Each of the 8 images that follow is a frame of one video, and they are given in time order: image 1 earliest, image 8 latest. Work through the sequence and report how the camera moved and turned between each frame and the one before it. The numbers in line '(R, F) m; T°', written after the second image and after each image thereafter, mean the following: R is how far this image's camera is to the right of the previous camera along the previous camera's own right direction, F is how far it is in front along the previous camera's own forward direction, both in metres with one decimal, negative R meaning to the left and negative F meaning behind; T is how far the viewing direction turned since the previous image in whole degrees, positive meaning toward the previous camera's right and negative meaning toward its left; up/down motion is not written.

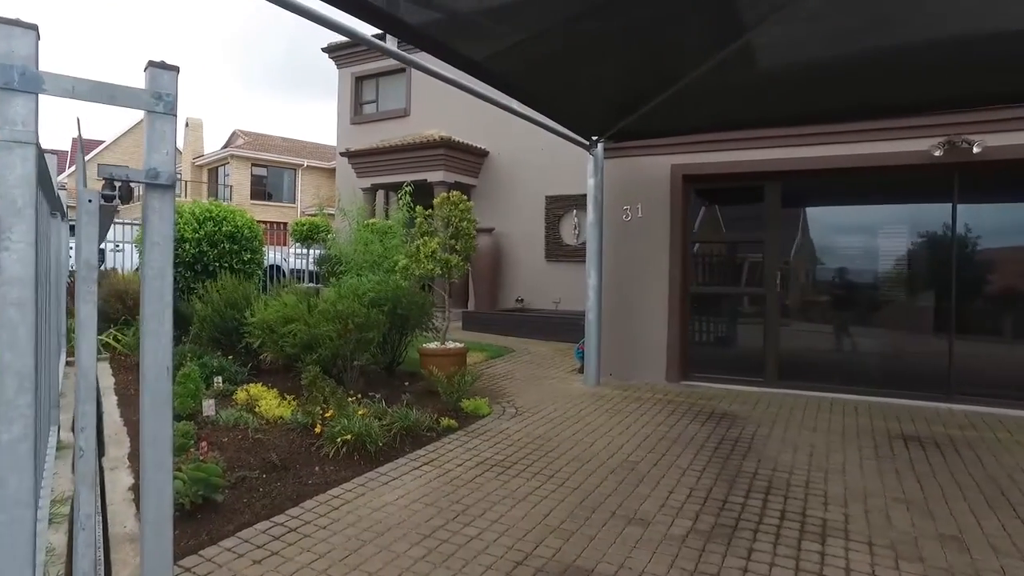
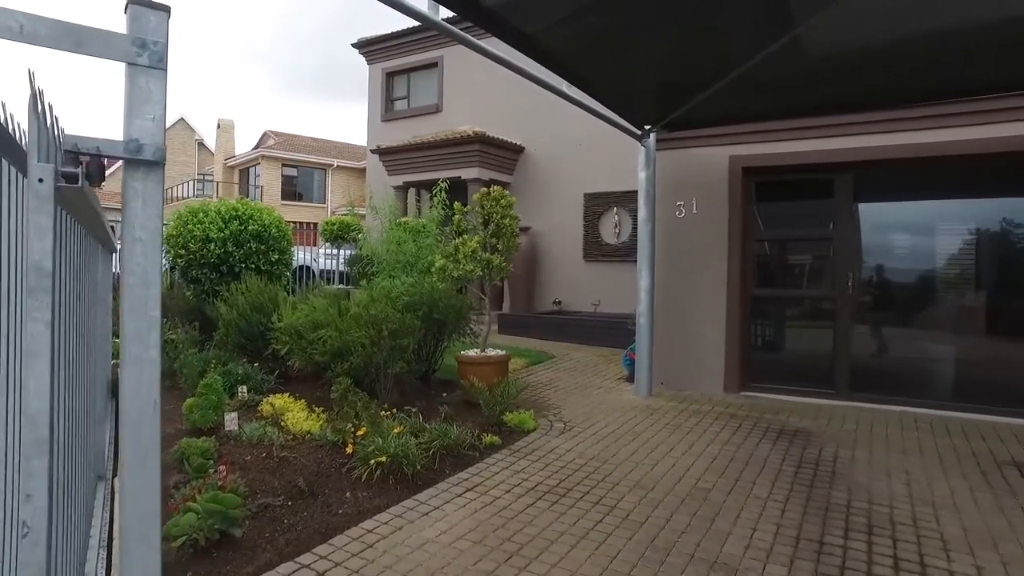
(-0.2, +0.5) m; -2°
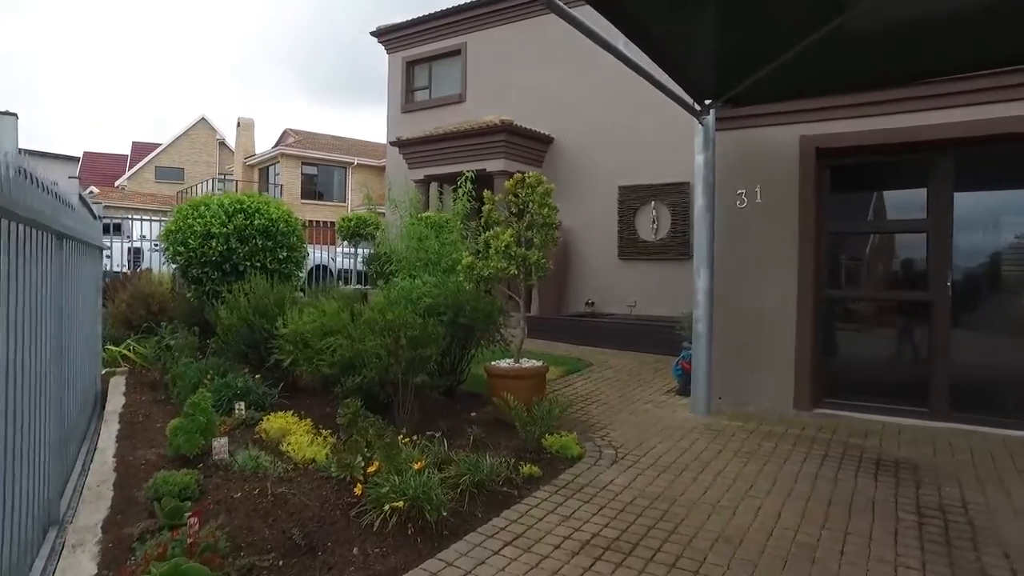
(-0.1, +0.9) m; -2°
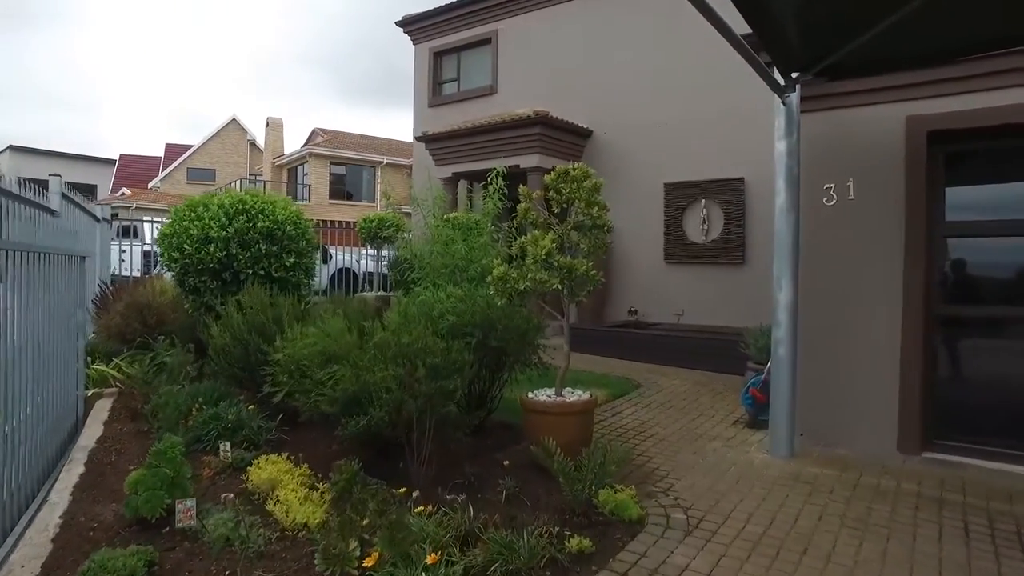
(-0.1, +1.0) m; -3°
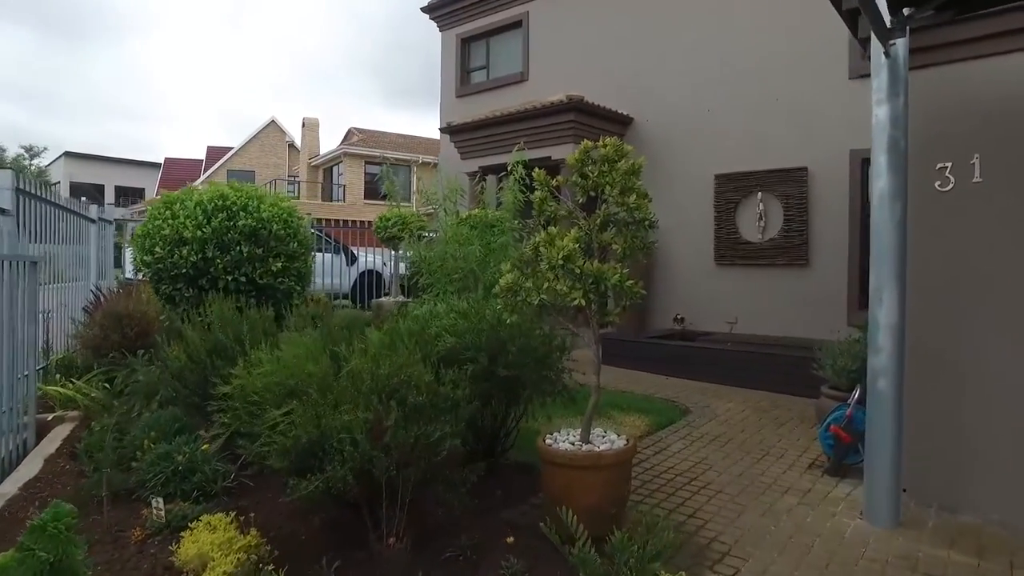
(+0.2, +1.1) m; -3°
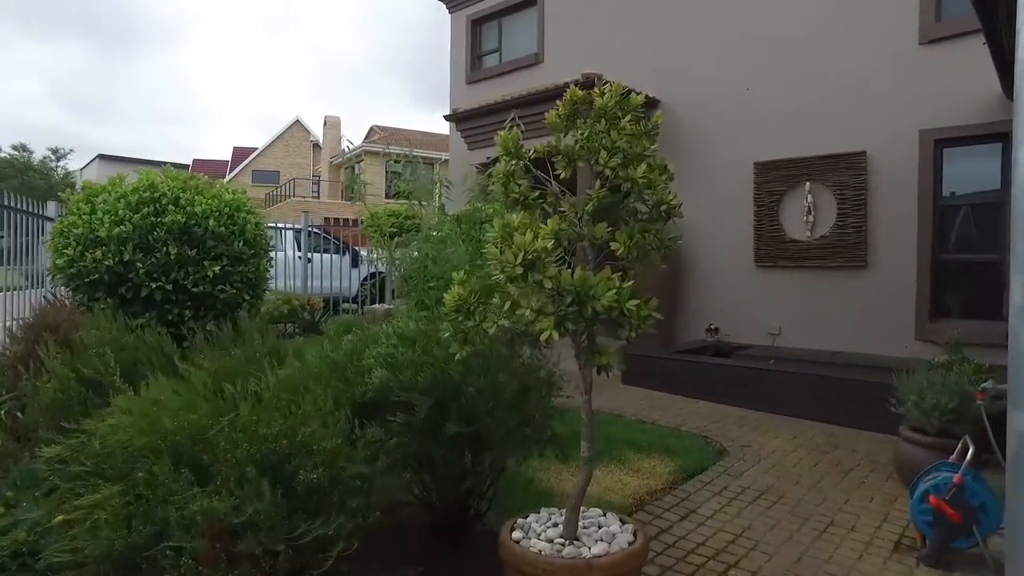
(+0.3, +1.2) m; -3°
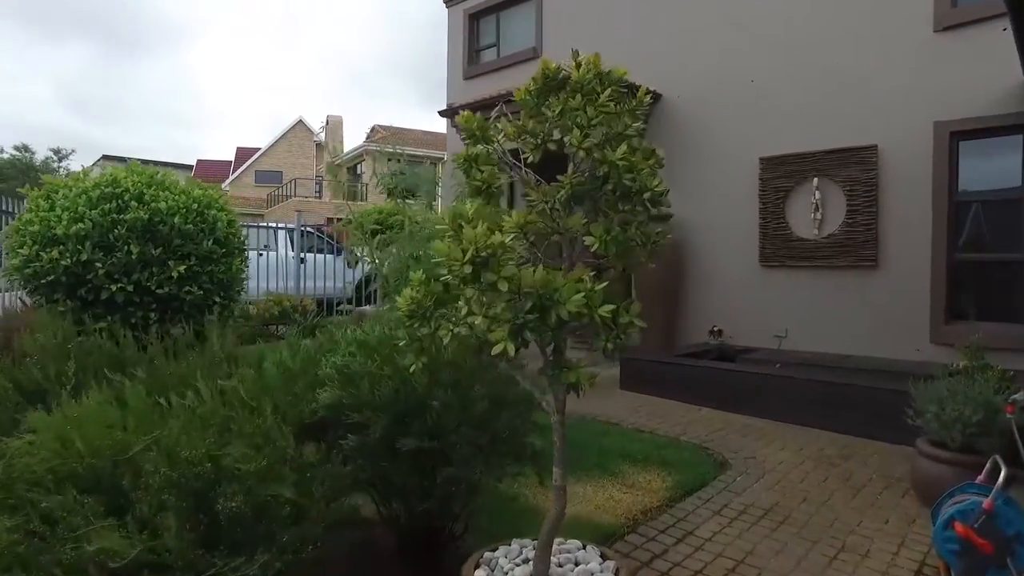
(+0.1, +0.3) m; 0°
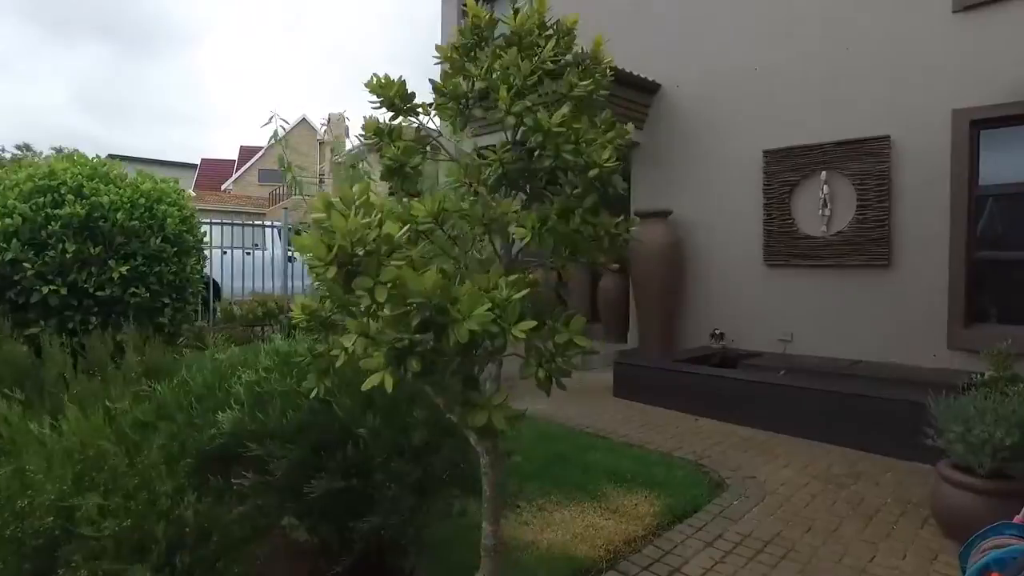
(+0.2, +0.4) m; -1°
